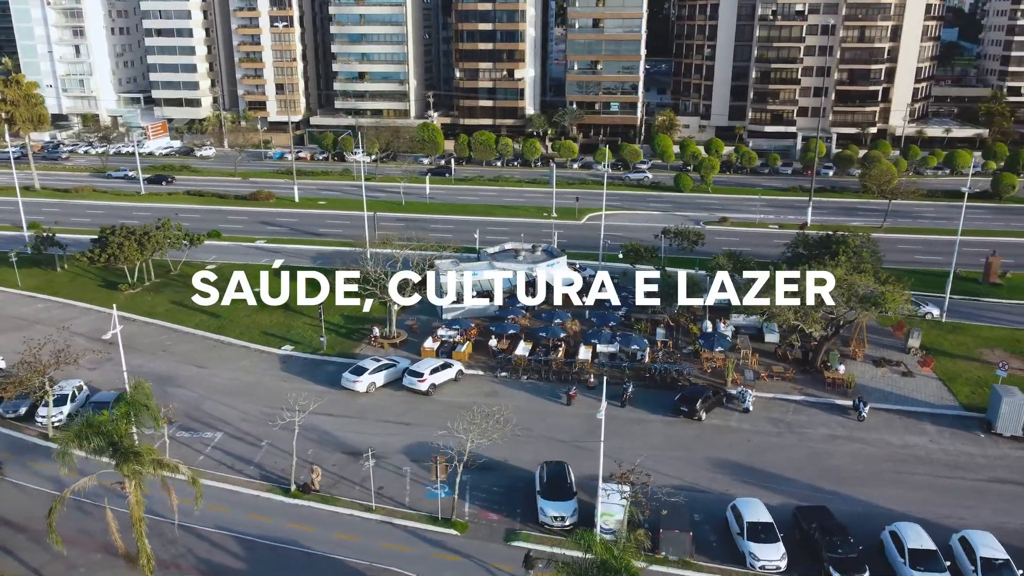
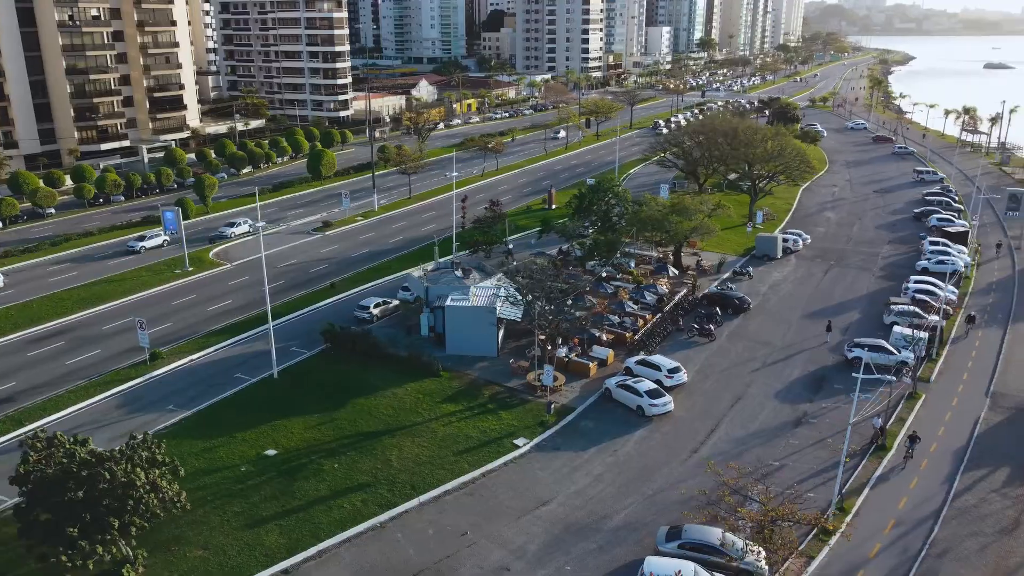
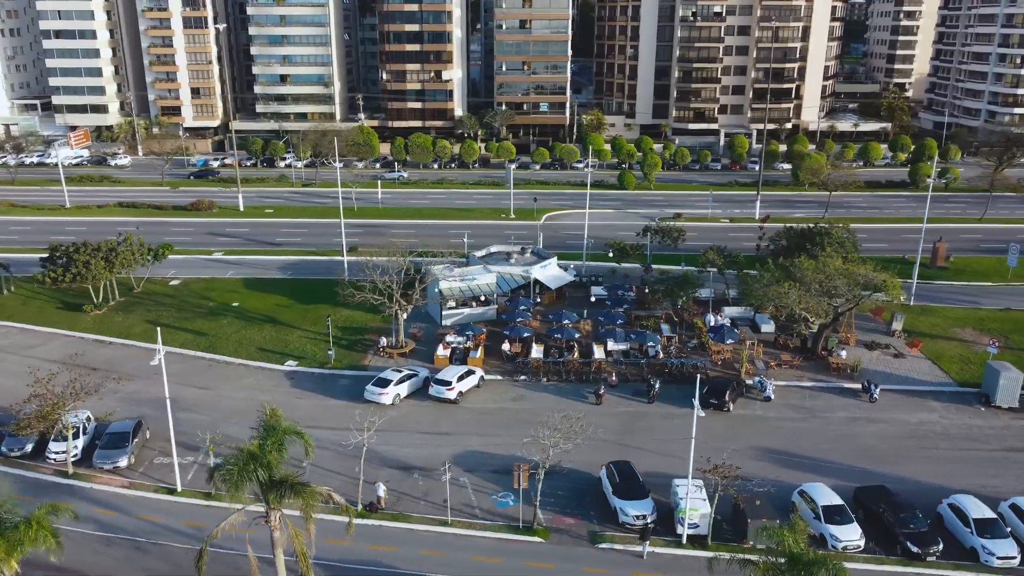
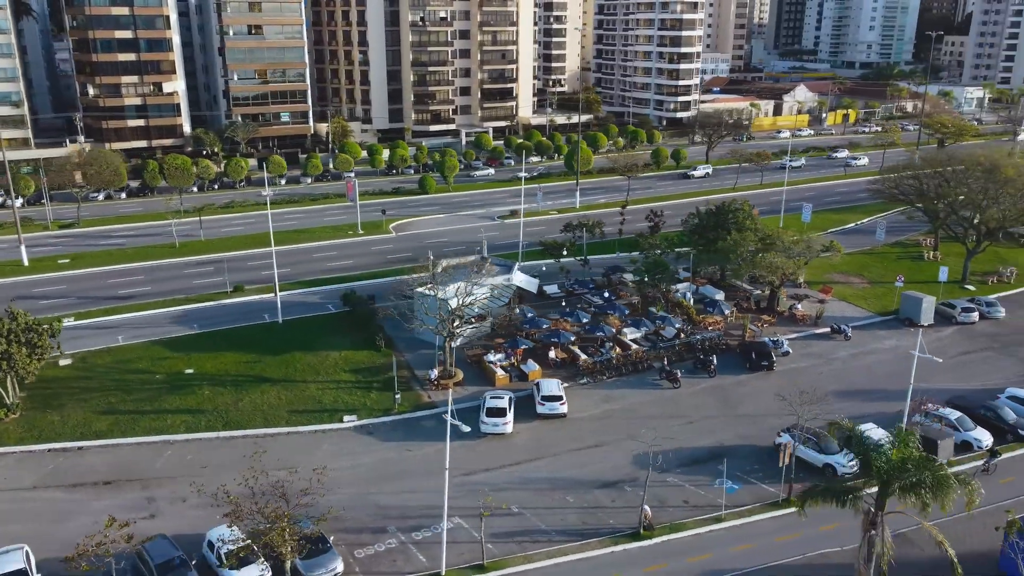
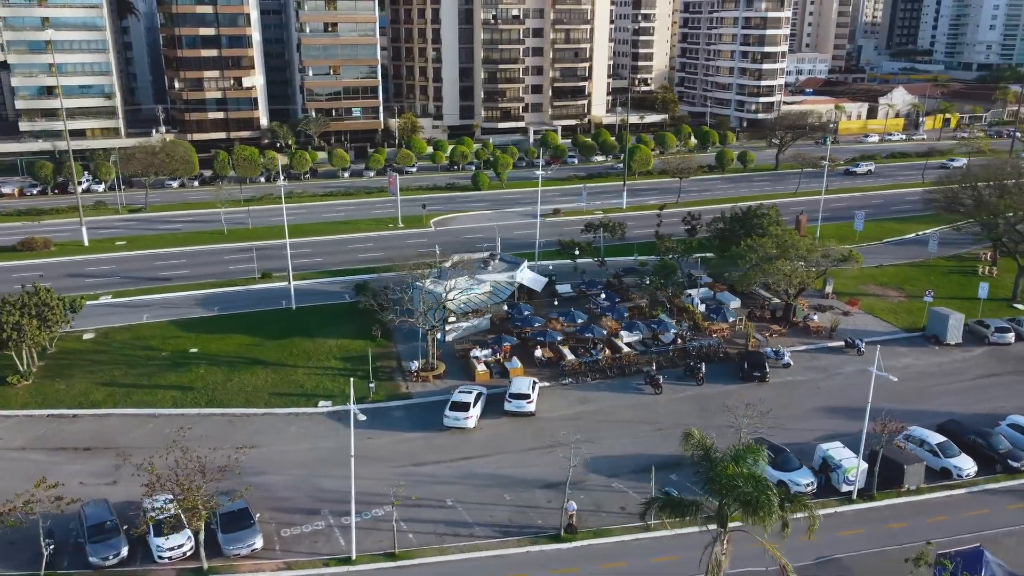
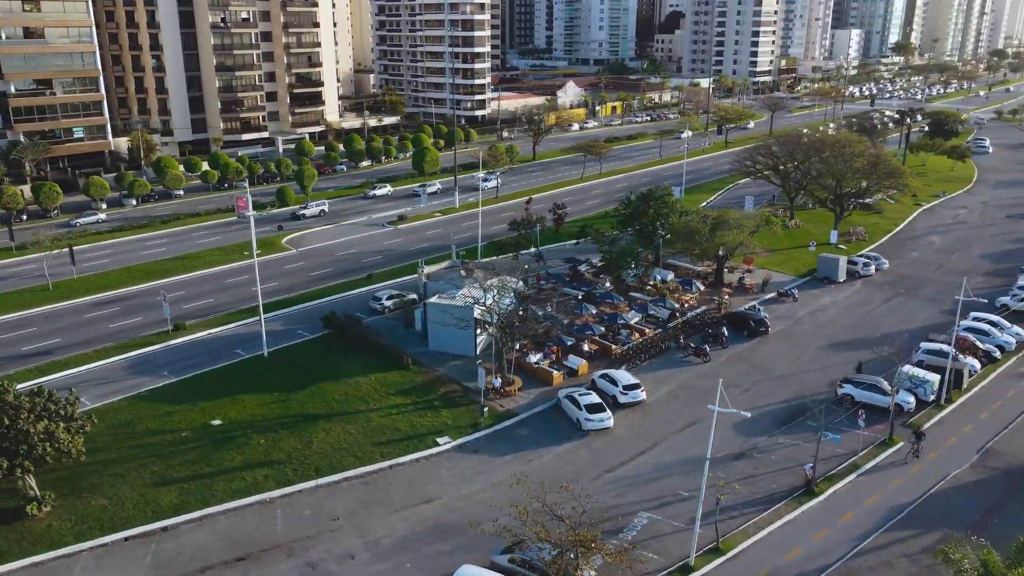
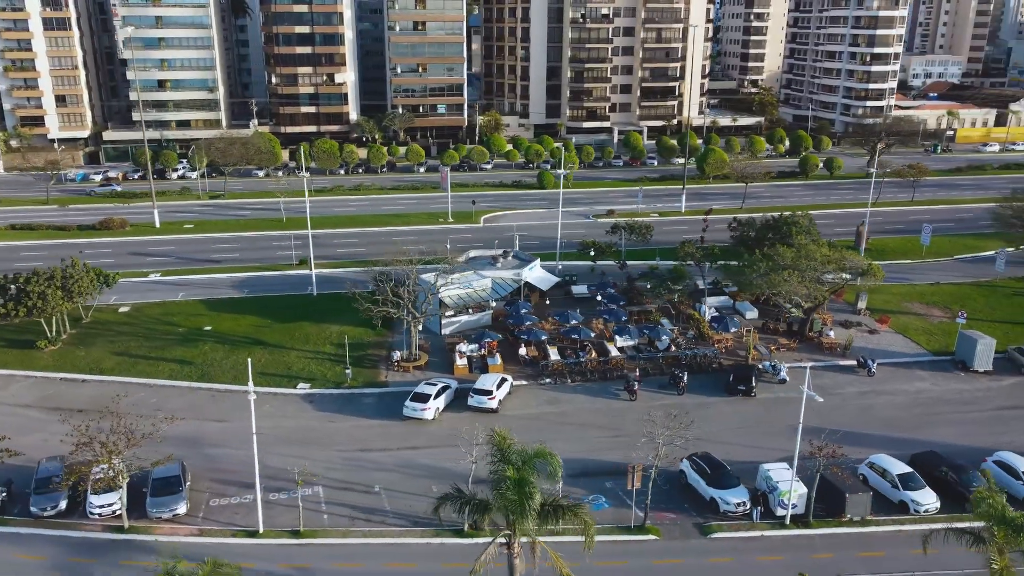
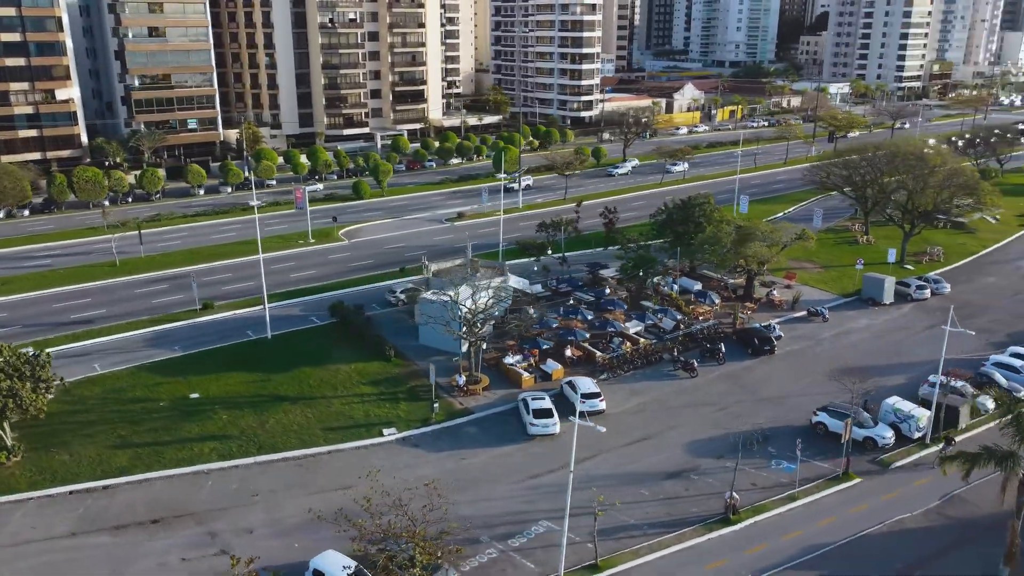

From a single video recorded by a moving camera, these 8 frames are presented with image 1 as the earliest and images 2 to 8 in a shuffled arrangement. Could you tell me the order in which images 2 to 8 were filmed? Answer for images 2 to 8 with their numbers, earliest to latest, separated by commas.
3, 7, 5, 4, 8, 6, 2
